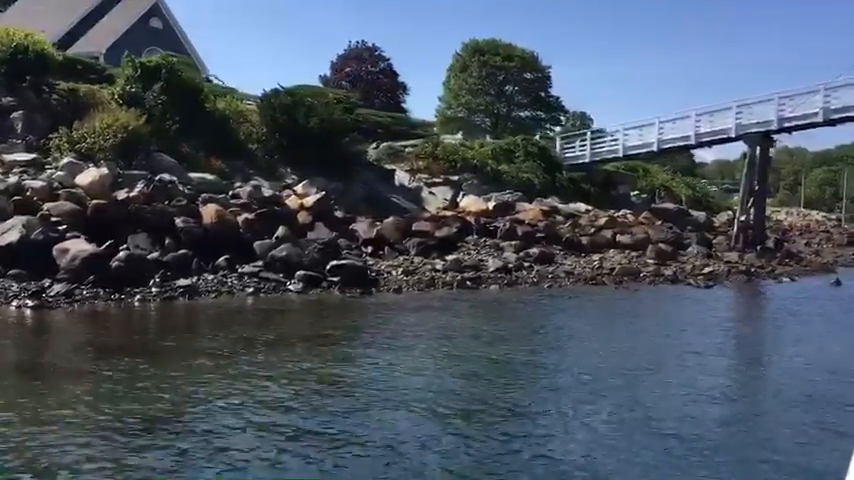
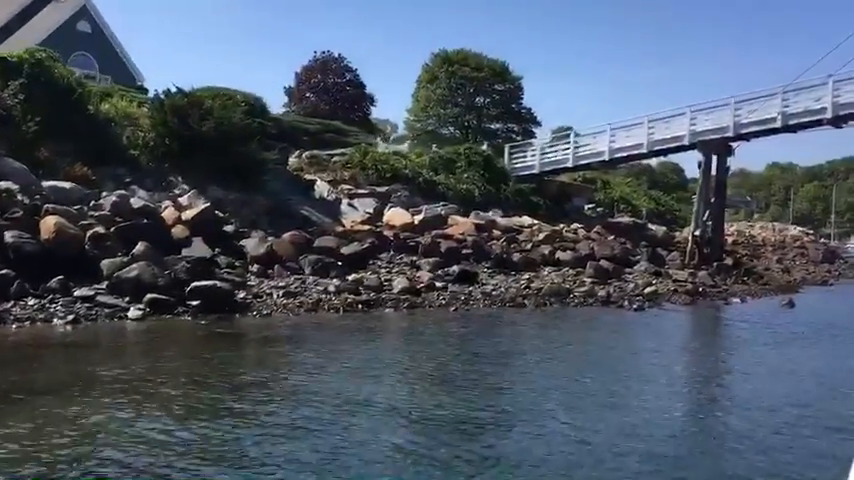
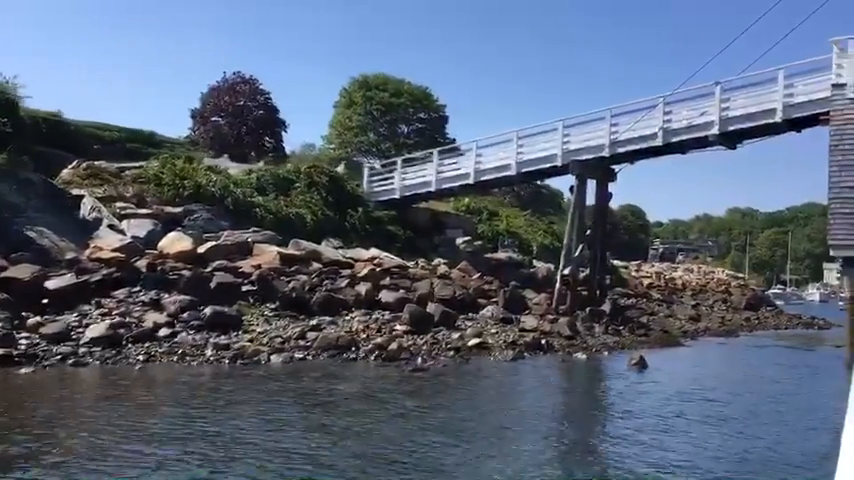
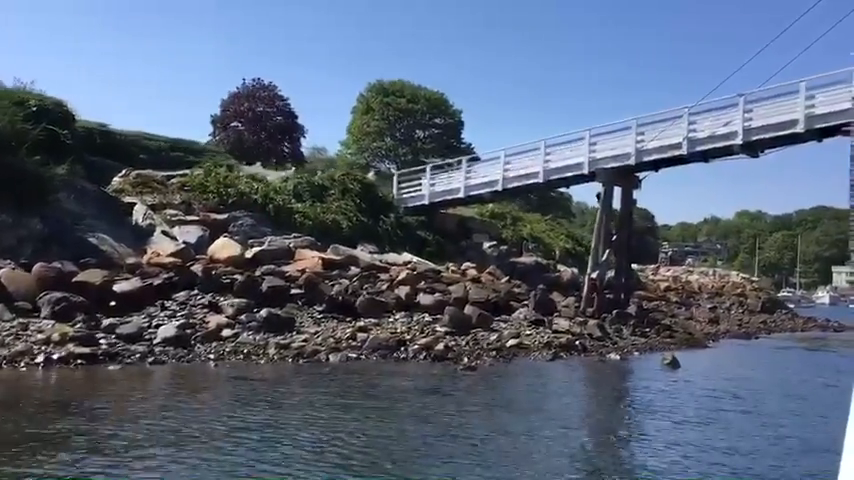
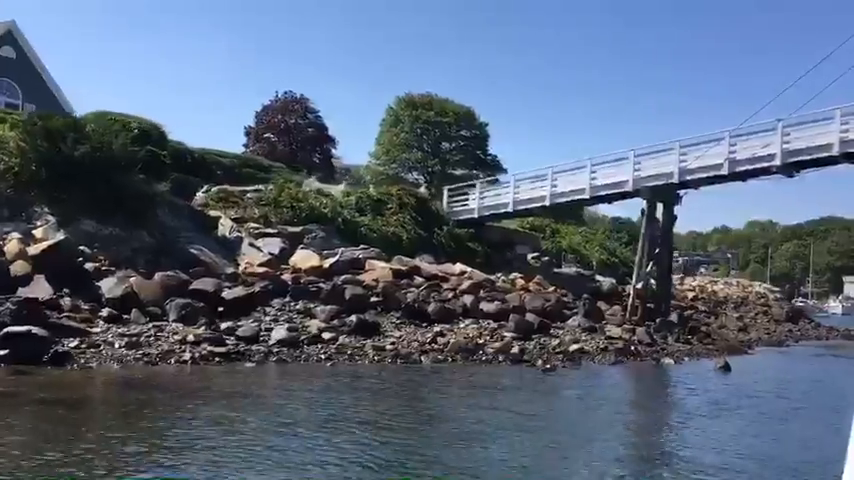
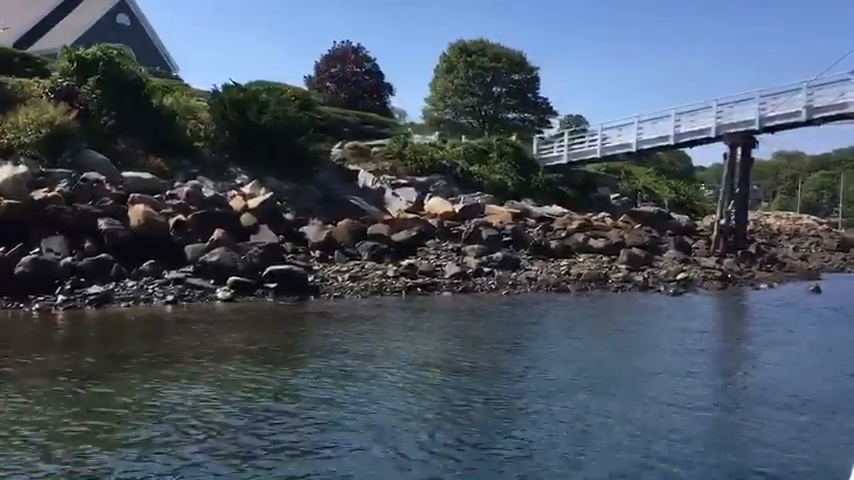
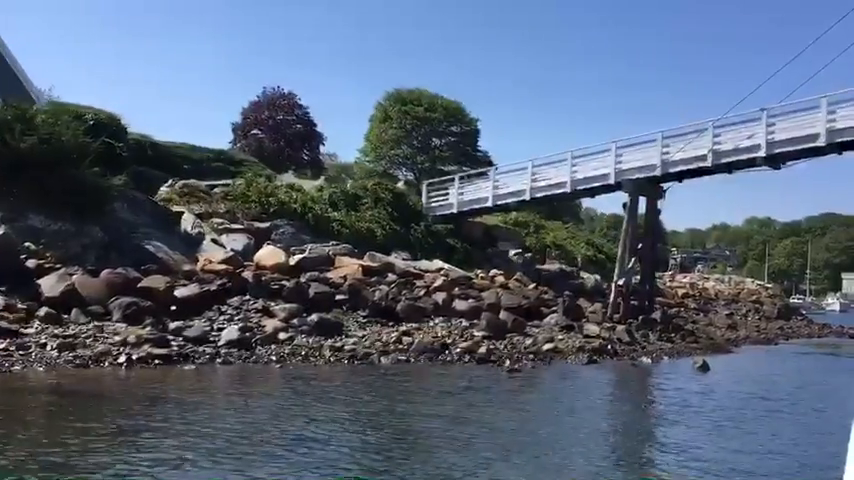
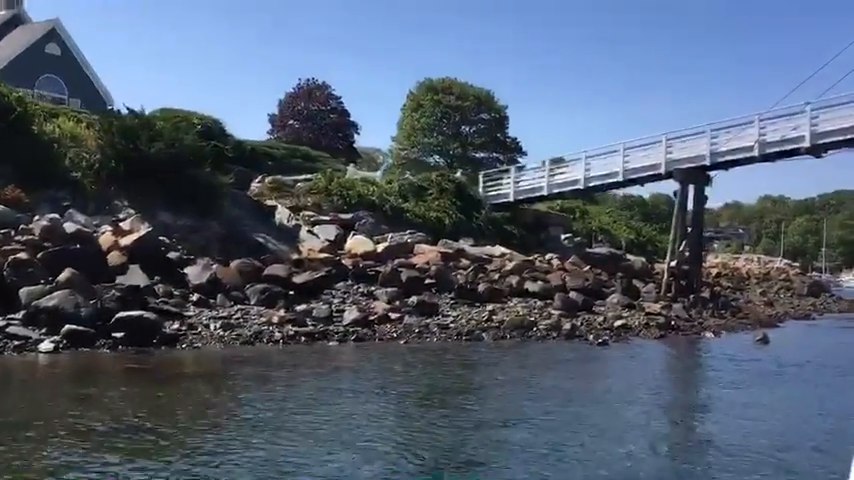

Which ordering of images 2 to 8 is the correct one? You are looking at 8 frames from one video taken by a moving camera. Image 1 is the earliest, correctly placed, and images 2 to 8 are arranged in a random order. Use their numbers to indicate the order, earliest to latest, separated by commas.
6, 2, 8, 5, 7, 4, 3
